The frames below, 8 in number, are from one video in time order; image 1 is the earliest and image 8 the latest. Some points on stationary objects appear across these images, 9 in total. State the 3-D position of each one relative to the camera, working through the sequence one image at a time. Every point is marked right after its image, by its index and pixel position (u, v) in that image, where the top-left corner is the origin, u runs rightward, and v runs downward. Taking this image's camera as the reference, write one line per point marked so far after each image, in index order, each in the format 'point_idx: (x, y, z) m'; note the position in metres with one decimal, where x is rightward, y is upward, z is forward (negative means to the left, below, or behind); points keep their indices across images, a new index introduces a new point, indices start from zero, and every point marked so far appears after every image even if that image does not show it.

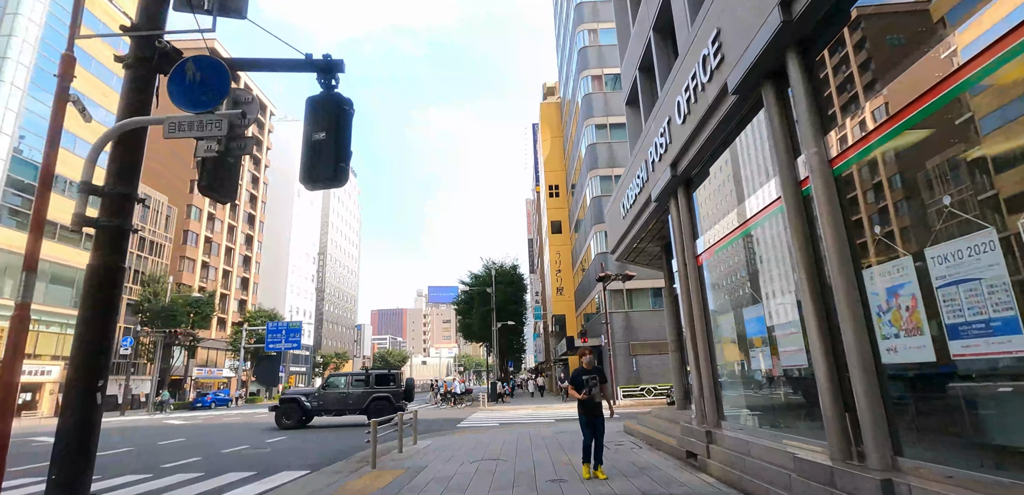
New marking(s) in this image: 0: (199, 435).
0: (-10.0, -6.0, +16.8) m
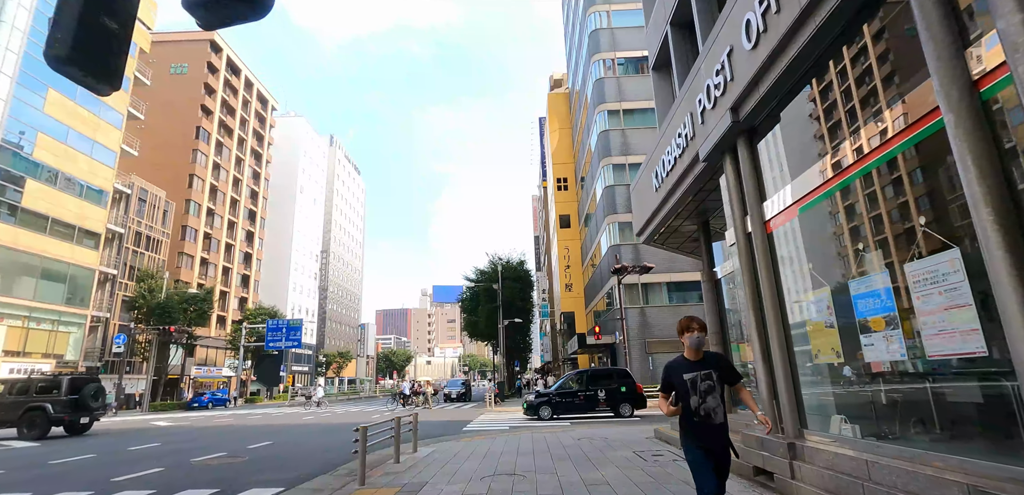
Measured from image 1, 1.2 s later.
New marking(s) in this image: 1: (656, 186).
0: (-9.6, -5.5, +15.2) m
1: (+2.9, +1.2, +10.7) m
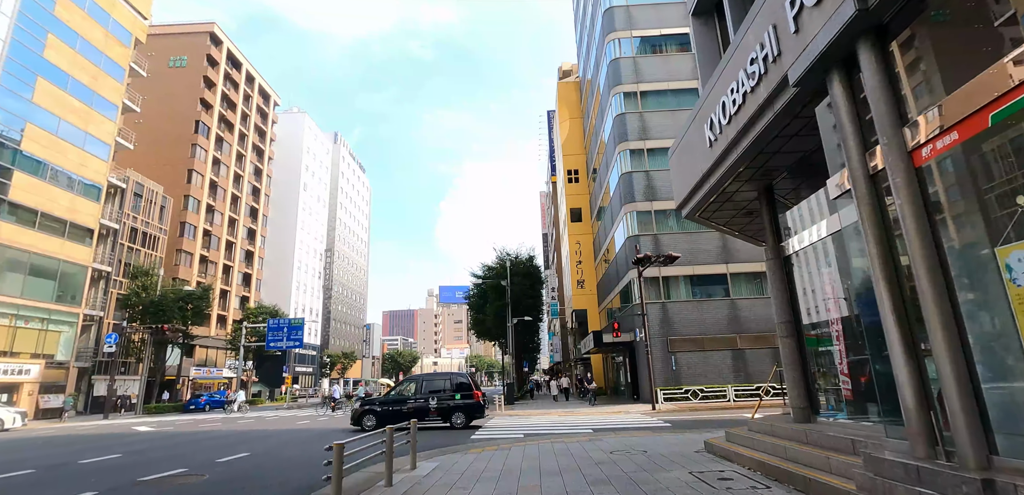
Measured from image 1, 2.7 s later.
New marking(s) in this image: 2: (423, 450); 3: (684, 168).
0: (-9.3, -5.1, +13.3) m
1: (+3.3, +1.7, +8.7) m
2: (-2.0, -4.6, +11.8) m
3: (+3.5, +1.6, +10.6) m
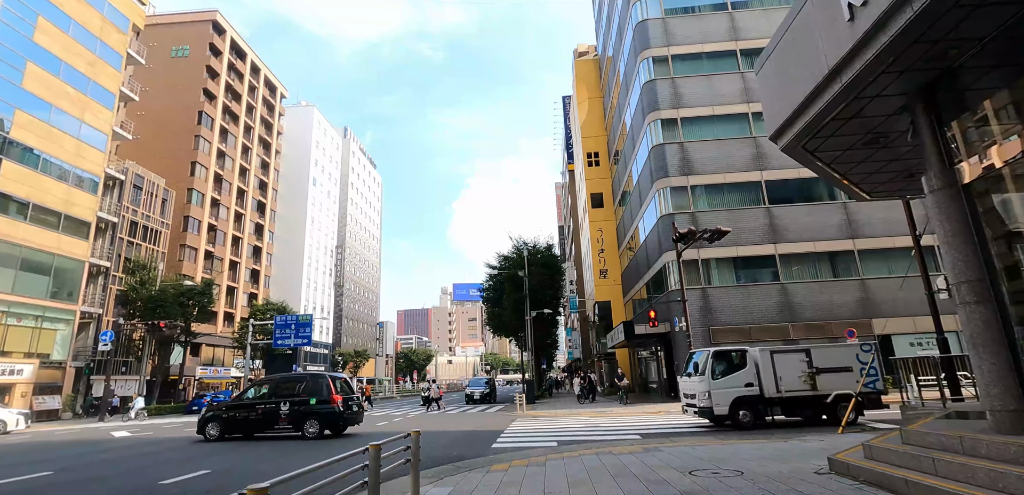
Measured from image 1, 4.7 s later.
0: (-8.6, -4.4, +10.8) m
1: (+3.7, +2.6, +5.8) m
2: (-1.4, -3.8, +9.1) m
3: (+4.0, +2.4, +7.8) m
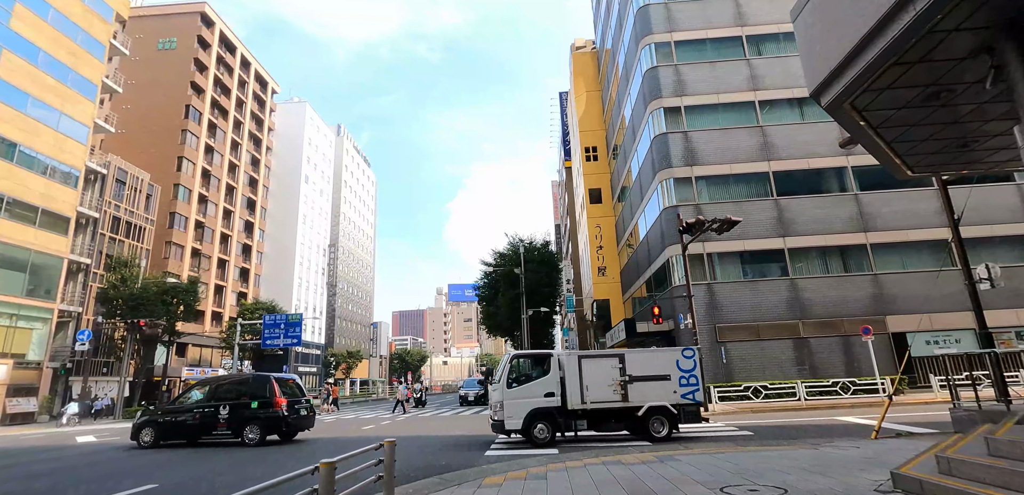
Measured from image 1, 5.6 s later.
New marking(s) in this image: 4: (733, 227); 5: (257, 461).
0: (-8.7, -4.1, +9.5) m
1: (+3.7, +2.9, +4.6) m
2: (-1.5, -3.5, +7.9) m
3: (+3.9, +2.8, +6.6) m
4: (+7.4, +0.7, +17.6) m
5: (-5.3, -4.4, +10.9) m
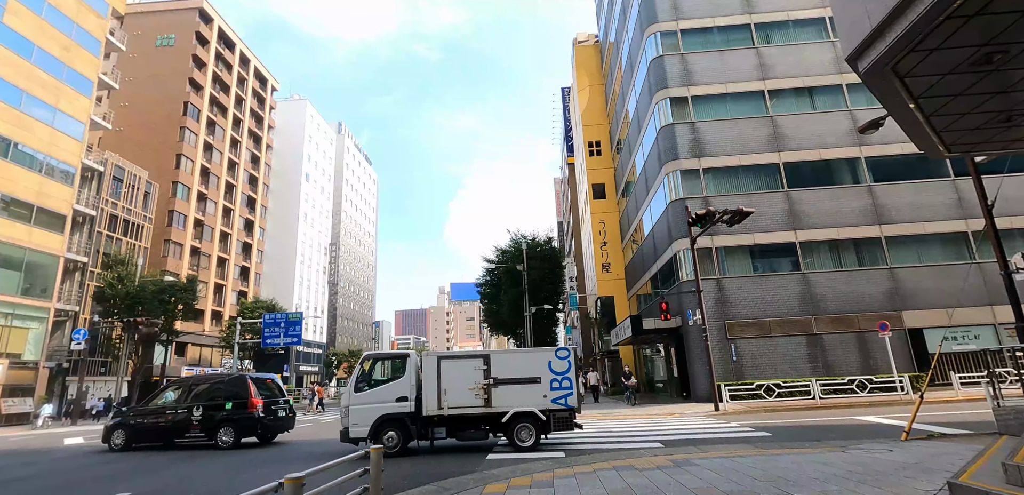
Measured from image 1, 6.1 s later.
0: (-8.6, -3.9, +8.9) m
1: (+3.7, +3.1, +3.9) m
2: (-1.4, -3.3, +7.2) m
3: (+3.9, +3.0, +5.9) m
4: (+7.5, +0.9, +16.9) m
5: (-5.2, -4.2, +10.2) m
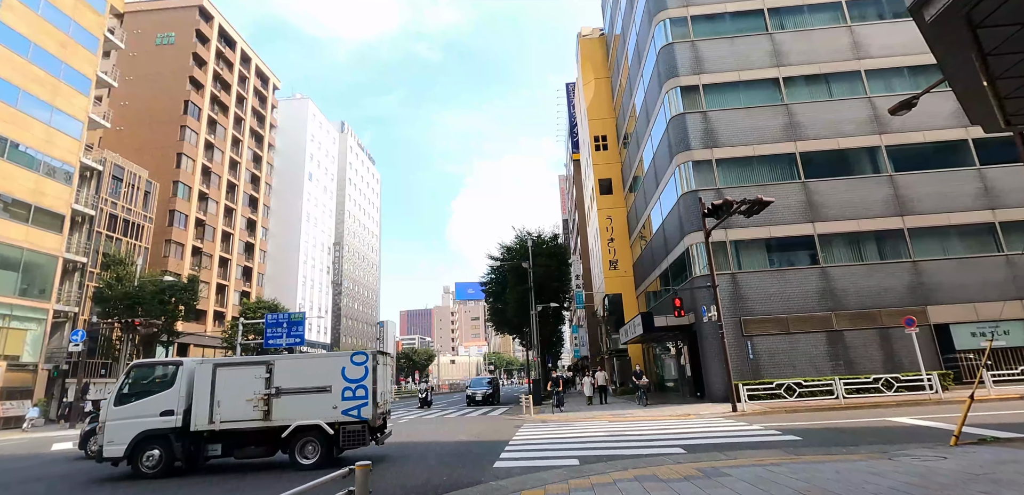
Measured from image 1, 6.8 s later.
0: (-8.5, -3.8, +8.1) m
1: (+3.7, +3.3, +3.1) m
2: (-1.3, -3.1, +6.5) m
3: (+4.0, +3.2, +5.0) m
4: (+7.7, +1.2, +16.1) m
5: (-5.0, -4.1, +9.5) m
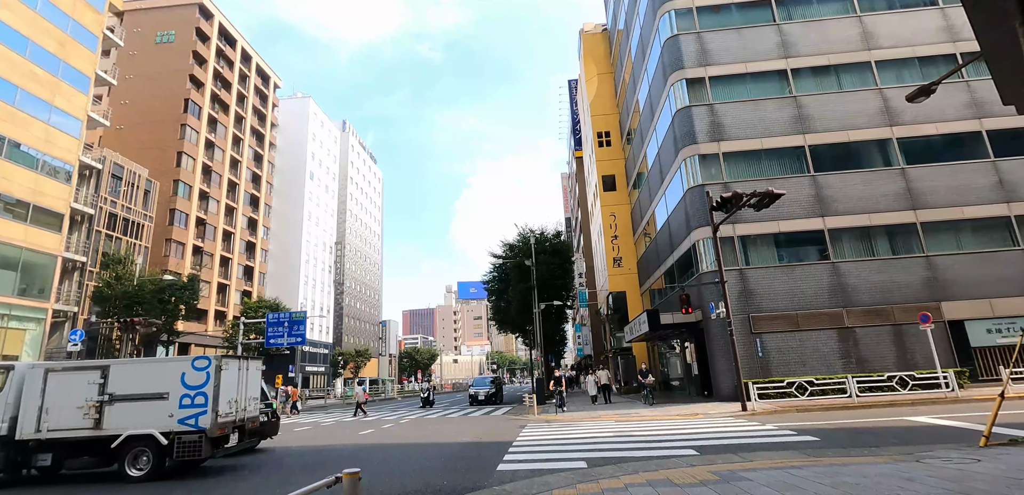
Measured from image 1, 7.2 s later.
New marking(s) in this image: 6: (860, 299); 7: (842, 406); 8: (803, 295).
0: (-8.4, -3.7, +7.7) m
1: (+3.8, +3.5, +2.6) m
2: (-1.2, -3.0, +6.0) m
3: (+4.0, +3.3, +4.6) m
4: (+7.8, +1.3, +15.6) m
5: (-5.0, -4.0, +9.1) m
6: (+13.0, -1.9, +19.7) m
7: (+9.7, -4.7, +15.5) m
8: (+11.0, -1.8, +19.9) m
